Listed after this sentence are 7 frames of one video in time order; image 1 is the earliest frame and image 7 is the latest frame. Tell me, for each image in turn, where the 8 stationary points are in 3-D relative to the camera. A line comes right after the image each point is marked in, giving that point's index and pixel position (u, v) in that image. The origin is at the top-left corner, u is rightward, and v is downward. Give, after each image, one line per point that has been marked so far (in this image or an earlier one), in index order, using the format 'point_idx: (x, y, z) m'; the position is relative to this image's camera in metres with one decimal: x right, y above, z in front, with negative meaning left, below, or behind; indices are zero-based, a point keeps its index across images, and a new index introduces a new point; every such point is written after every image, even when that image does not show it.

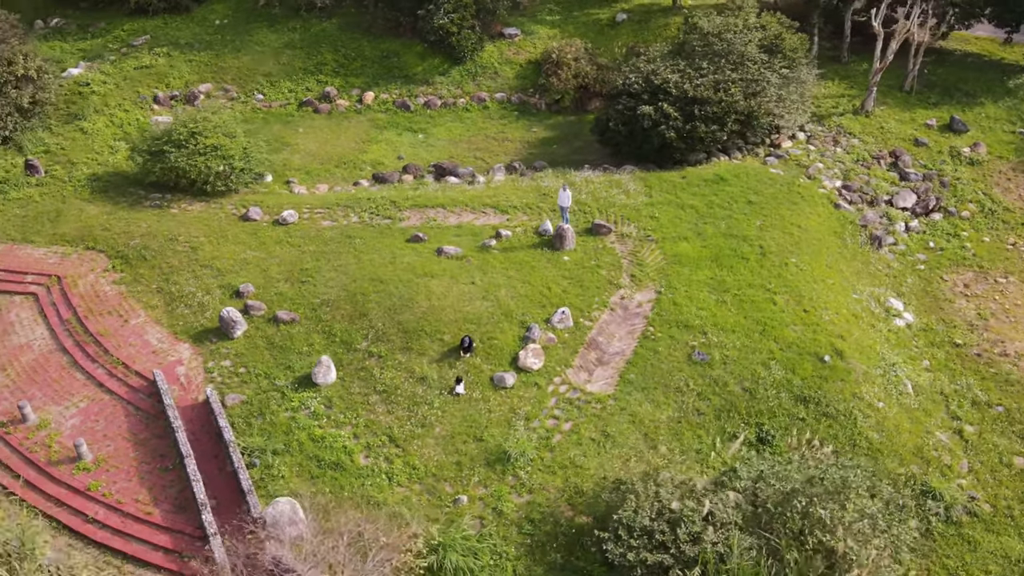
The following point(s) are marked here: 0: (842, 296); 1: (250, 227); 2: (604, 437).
0: (+5.9, -0.2, +16.8) m
1: (-5.1, +1.2, +18.4) m
2: (+1.3, -2.2, +13.5) m
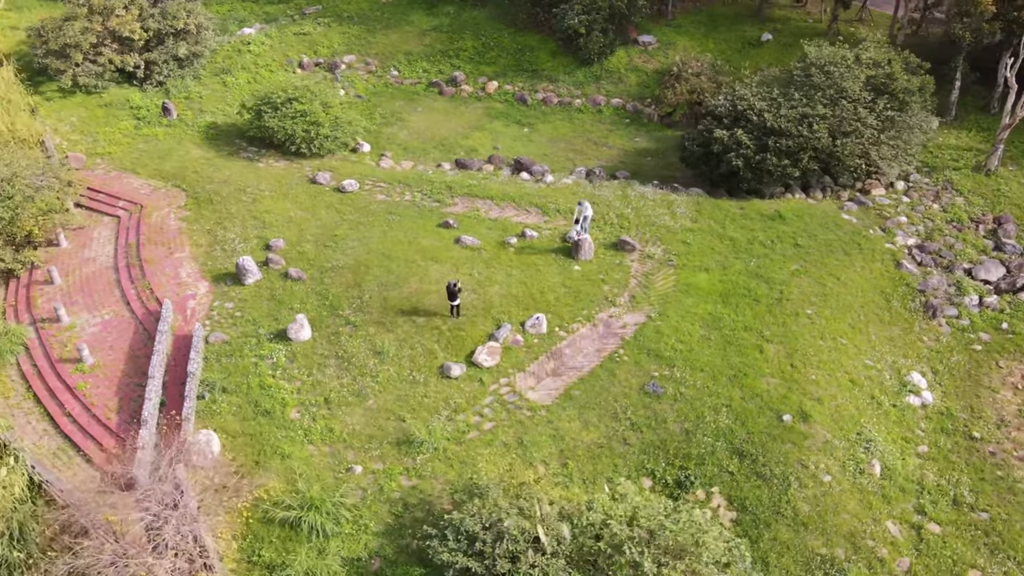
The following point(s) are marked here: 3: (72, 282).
0: (+5.5, -1.2, +15.6) m
1: (-4.2, +2.1, +20.0) m
2: (+0.1, -2.3, +13.7) m
3: (-8.1, +0.1, +17.6) m
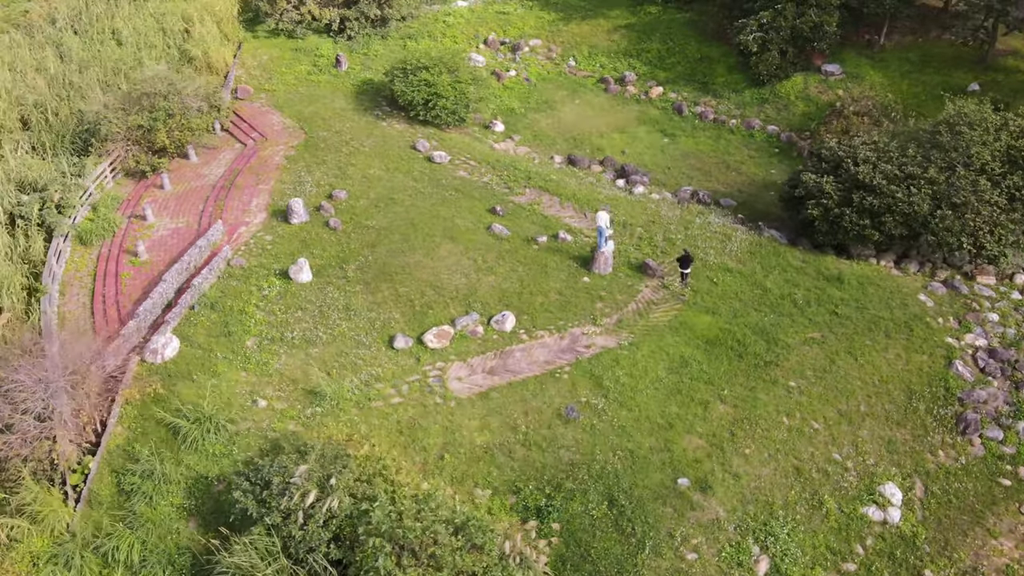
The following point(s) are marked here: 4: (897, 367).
0: (+4.3, -2.3, +13.9) m
1: (-2.3, +3.0, +21.1) m
2: (-1.6, -2.1, +14.0) m
3: (-7.2, +2.1, +20.3) m
4: (+6.2, -1.3, +15.2) m
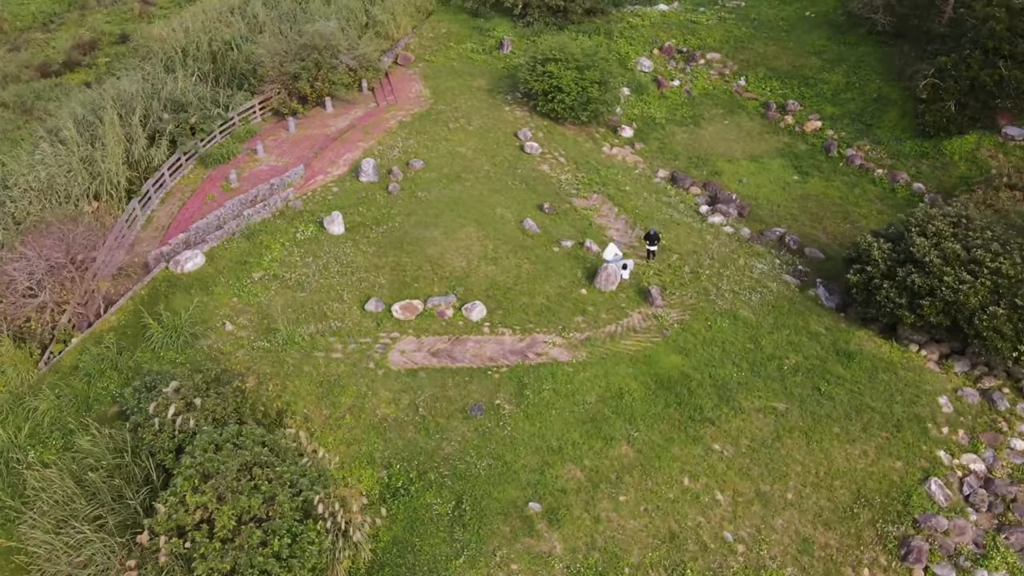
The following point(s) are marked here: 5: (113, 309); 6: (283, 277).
0: (+2.4, -3.0, +12.6) m
1: (-0.1, +3.4, +21.4) m
2: (-2.9, -1.4, +14.7) m
3: (-5.0, +3.6, +22.3) m
4: (+4.9, -2.5, +13.3) m
5: (-7.1, -0.3, +16.3) m
6: (-4.1, +0.2, +16.8) m
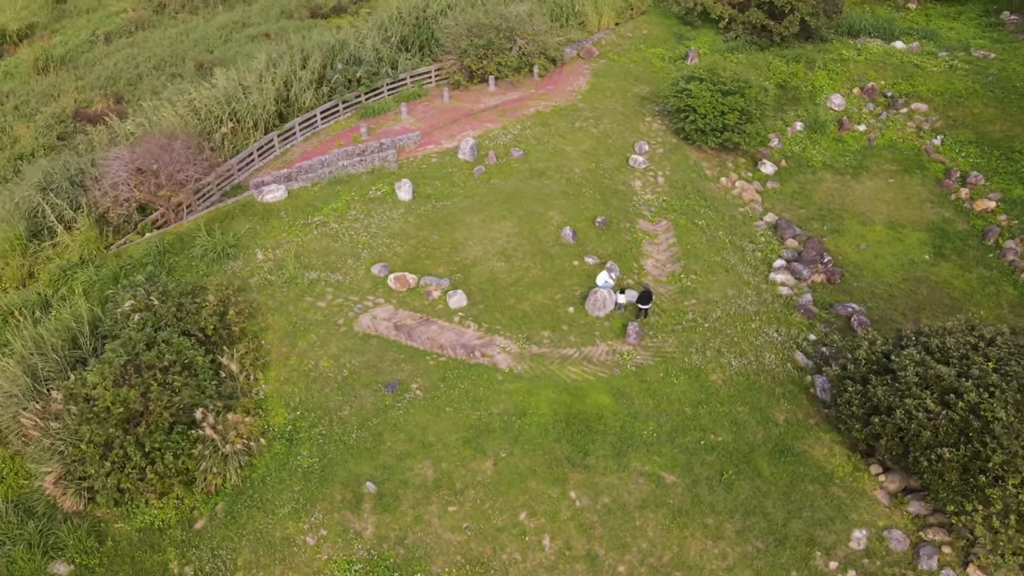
0: (0.0, -3.4, +12.4) m
1: (+2.5, +3.1, +21.1) m
2: (-3.7, -0.6, +16.1) m
3: (-1.6, +4.6, +23.6) m
4: (+2.5, -3.5, +12.1) m
5: (-6.6, +1.5, +19.1) m
6: (-3.6, +1.2, +18.4) m
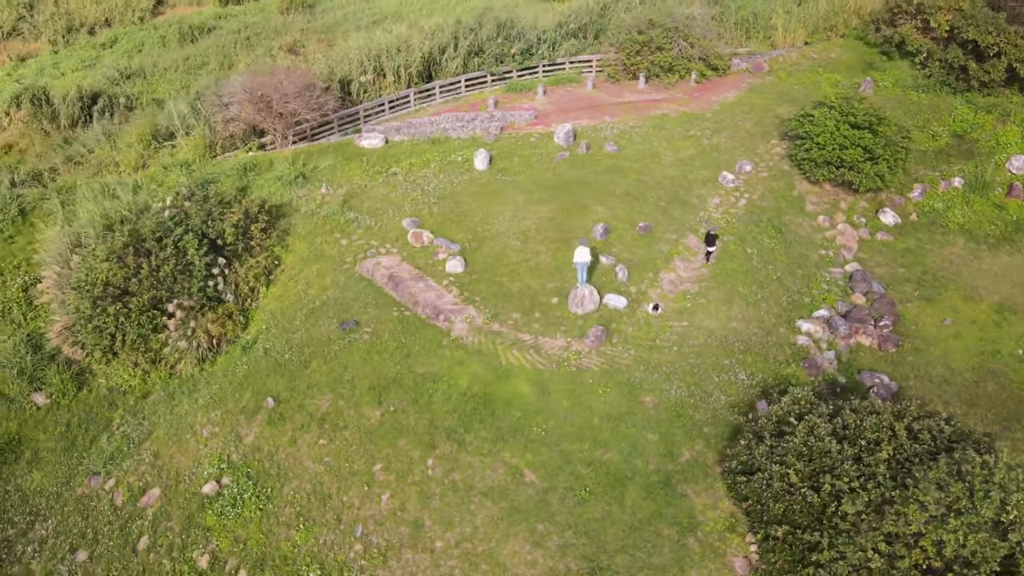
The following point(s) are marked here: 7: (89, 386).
0: (-2.2, -2.8, +12.7) m
1: (+4.5, +2.6, +19.9) m
2: (-3.6, +0.6, +17.3) m
3: (+1.8, +4.8, +23.6) m
4: (0.0, -3.4, +11.6) m
5: (-4.9, +3.2, +21.0) m
6: (-2.4, +2.3, +19.4) m
7: (-7.0, -1.6, +15.7) m
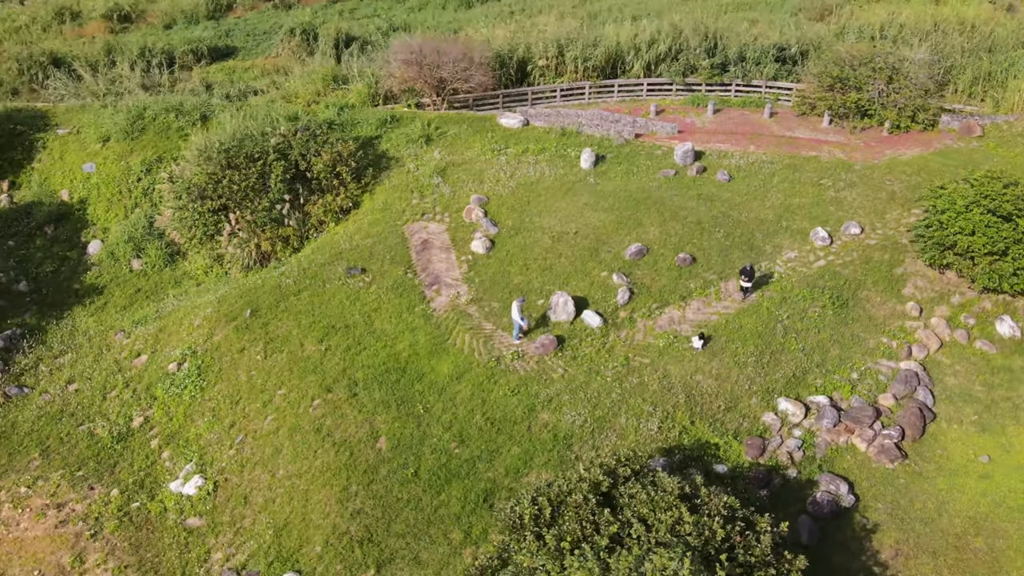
0: (-3.9, -1.8, +14.2) m
1: (+6.1, +1.3, +18.0) m
2: (-2.6, +1.7, +18.8) m
3: (+5.8, +3.9, +22.2) m
4: (-2.6, -2.9, +12.4) m
5: (-1.5, +4.3, +22.6) m
6: (-0.2, +2.8, +20.2) m
7: (-6.7, +0.5, +18.7) m
